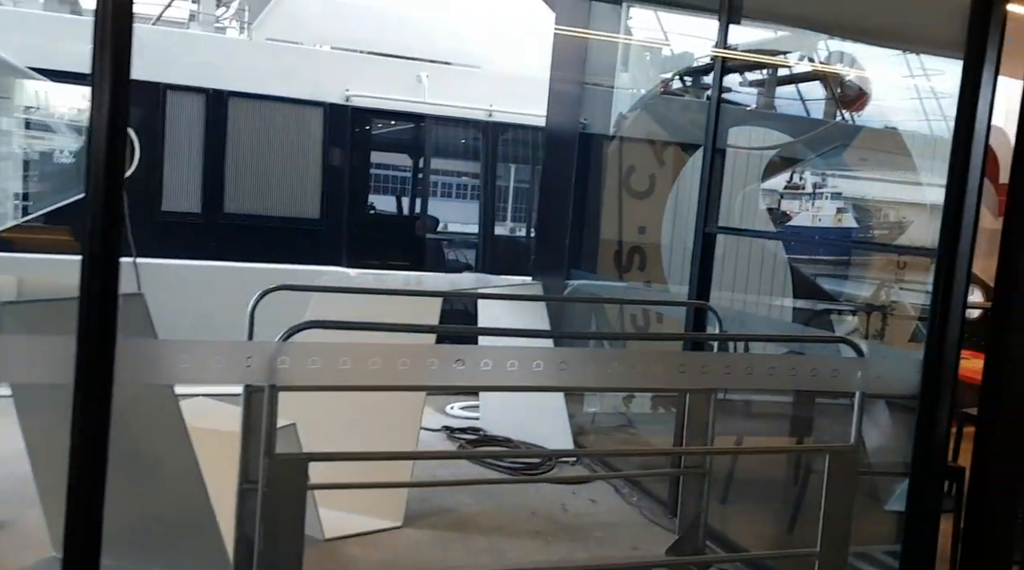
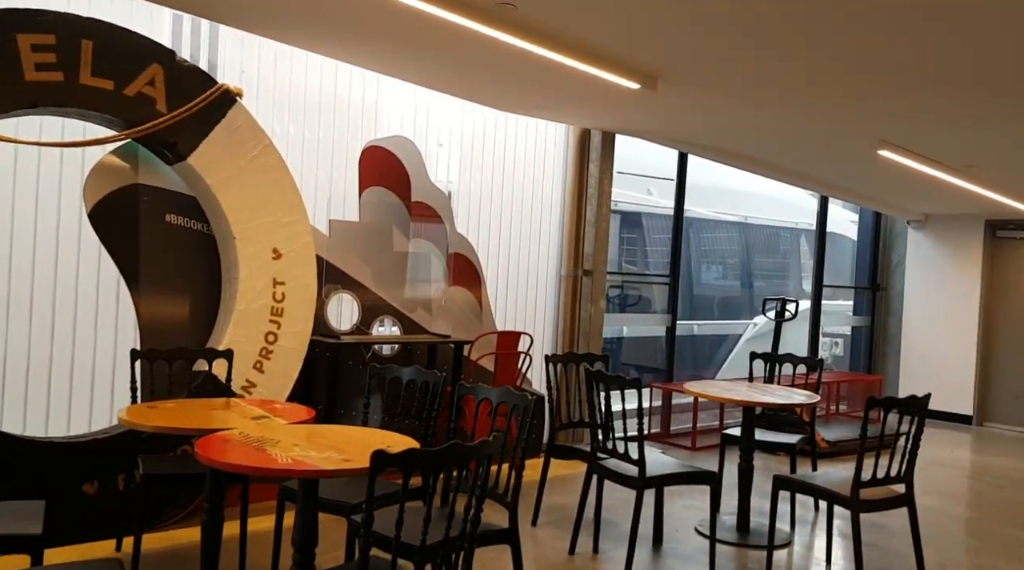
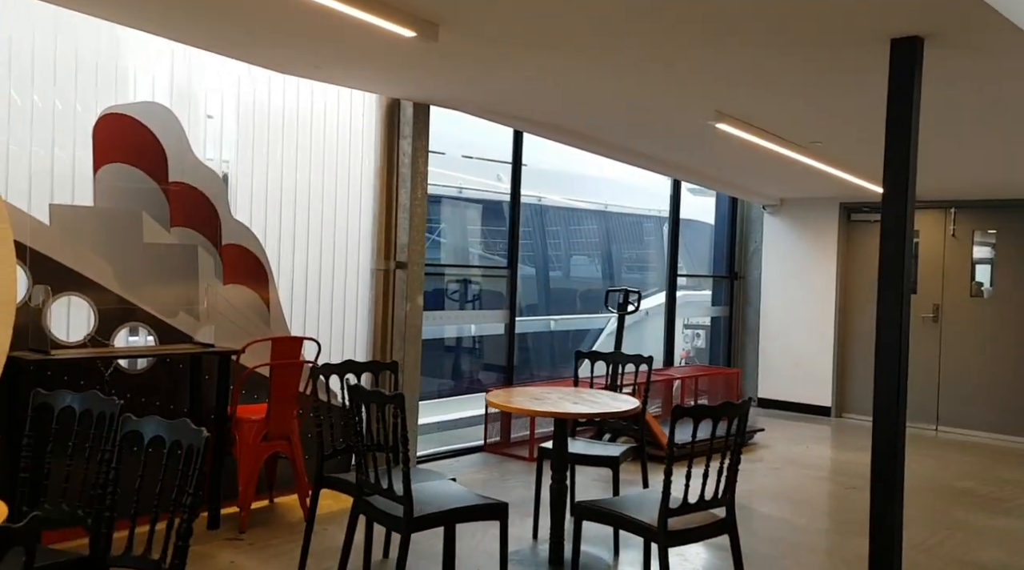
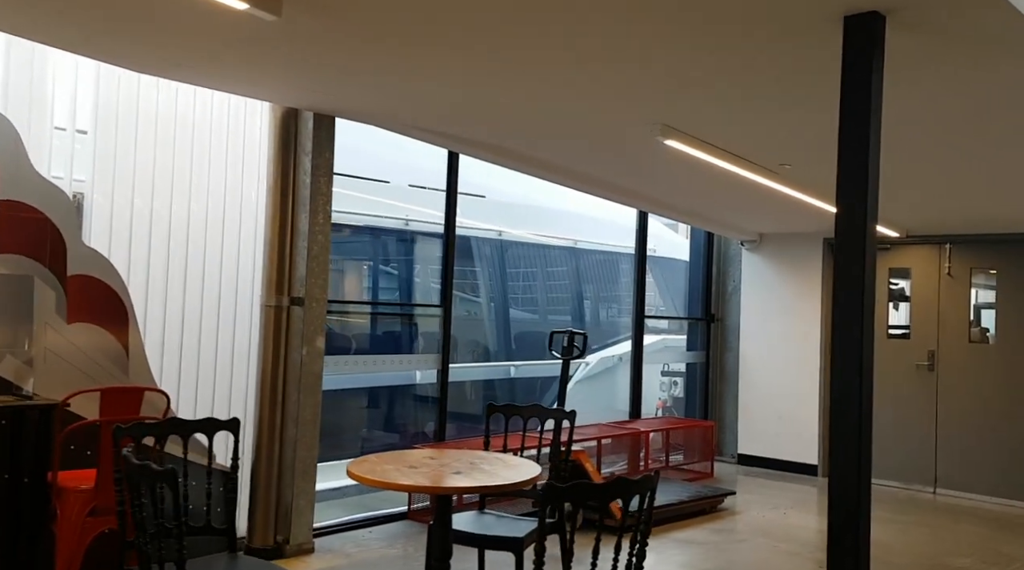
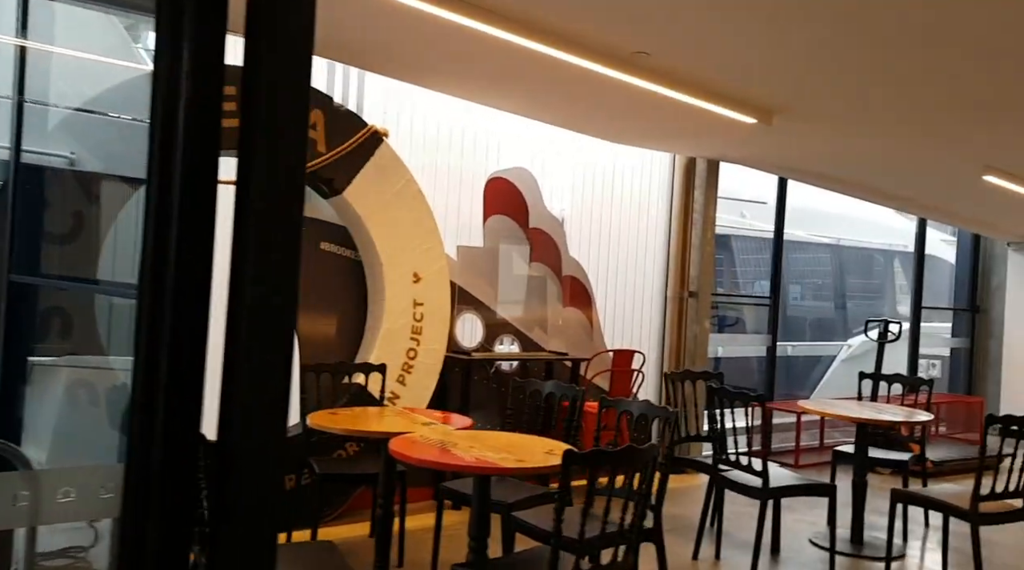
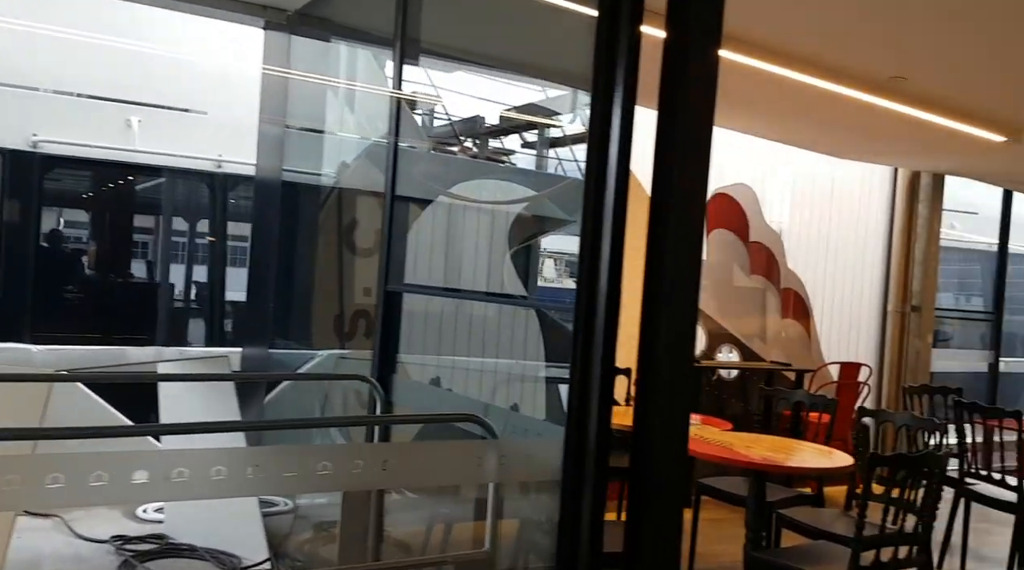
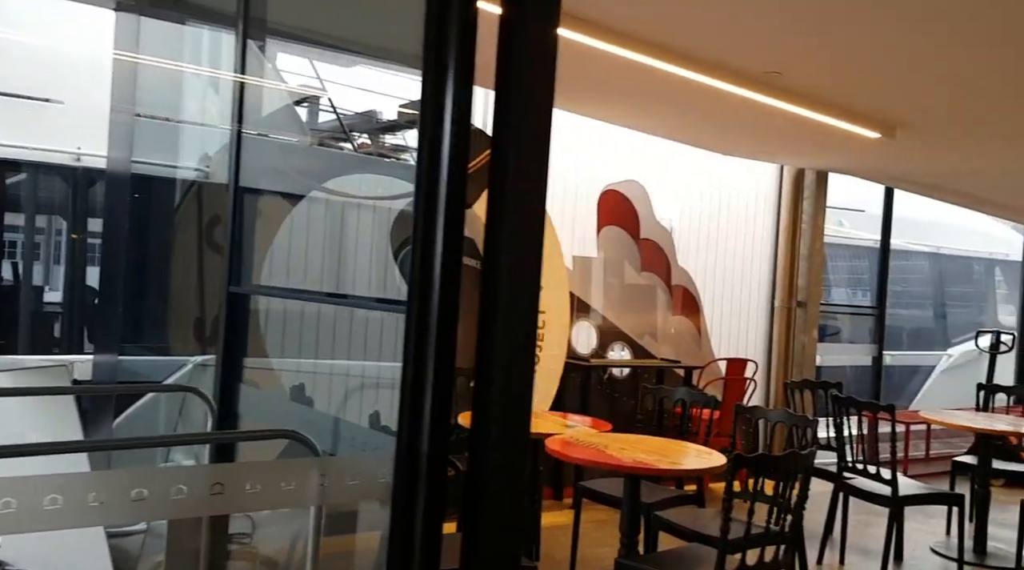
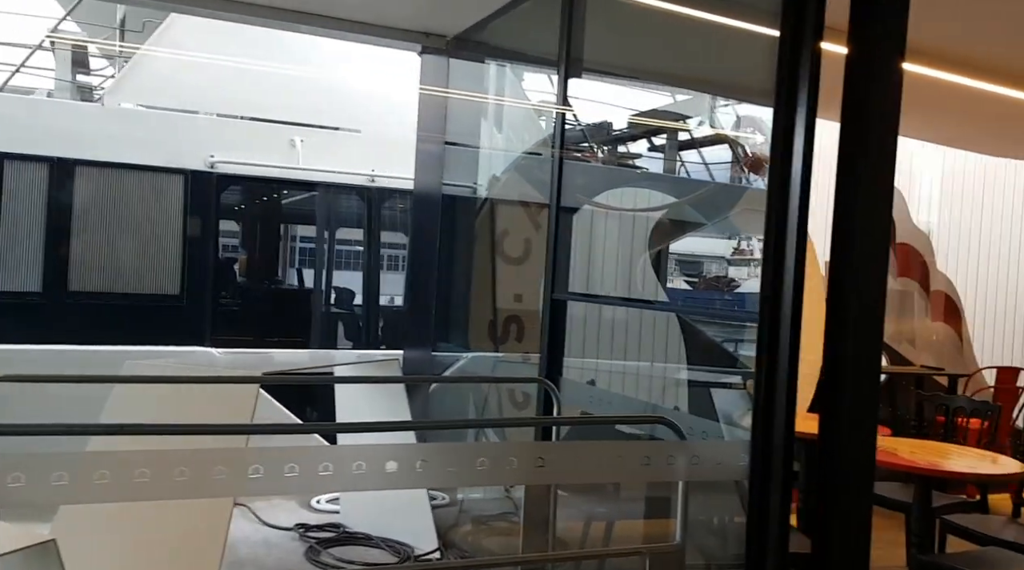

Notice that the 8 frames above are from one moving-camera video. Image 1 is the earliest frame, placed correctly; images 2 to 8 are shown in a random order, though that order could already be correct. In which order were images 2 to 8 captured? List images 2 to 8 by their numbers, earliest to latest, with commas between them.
8, 6, 7, 5, 2, 3, 4
